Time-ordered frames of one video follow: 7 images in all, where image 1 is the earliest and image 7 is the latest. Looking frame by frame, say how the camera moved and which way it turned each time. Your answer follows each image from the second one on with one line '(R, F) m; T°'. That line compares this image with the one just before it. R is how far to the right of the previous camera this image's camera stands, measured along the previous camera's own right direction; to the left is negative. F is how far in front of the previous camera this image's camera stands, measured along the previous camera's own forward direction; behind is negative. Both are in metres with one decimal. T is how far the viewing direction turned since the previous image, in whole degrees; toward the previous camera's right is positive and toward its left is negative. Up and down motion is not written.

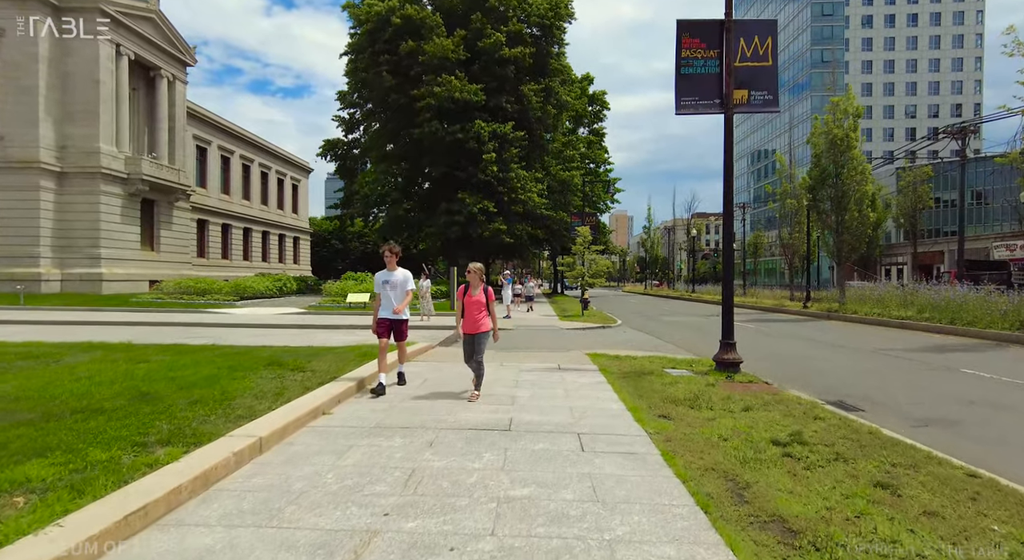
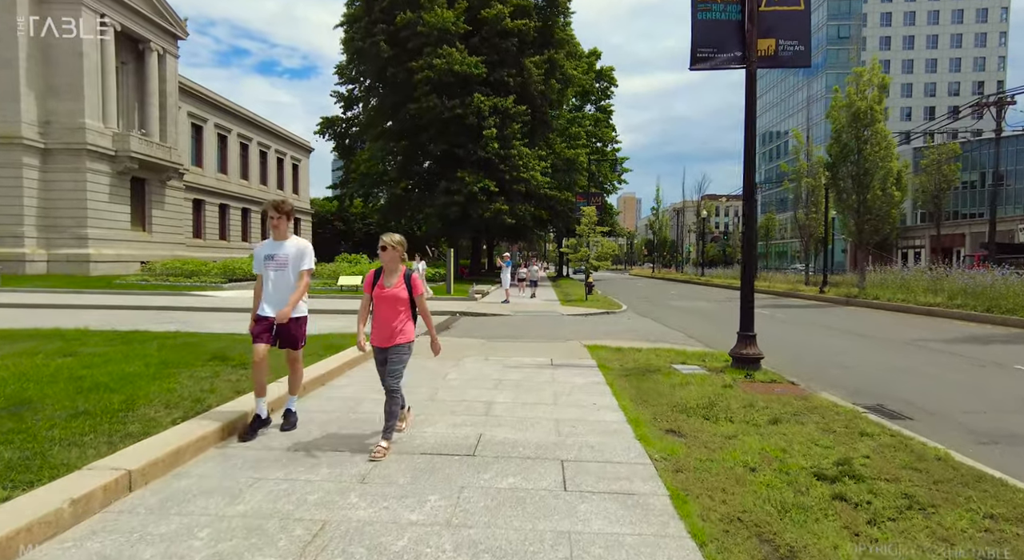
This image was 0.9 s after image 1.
(+0.3, +1.2) m; -1°
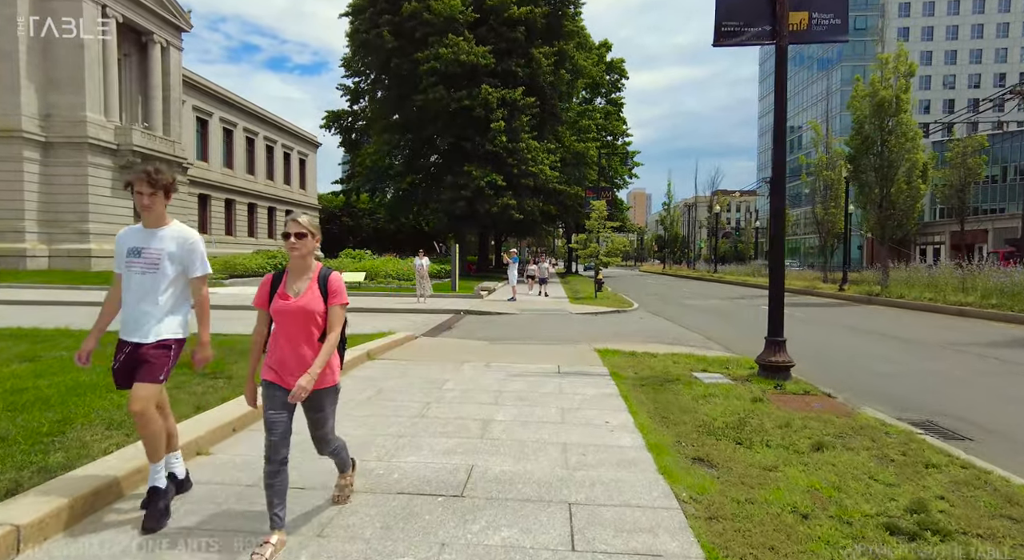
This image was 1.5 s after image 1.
(+0.1, +0.7) m; -1°
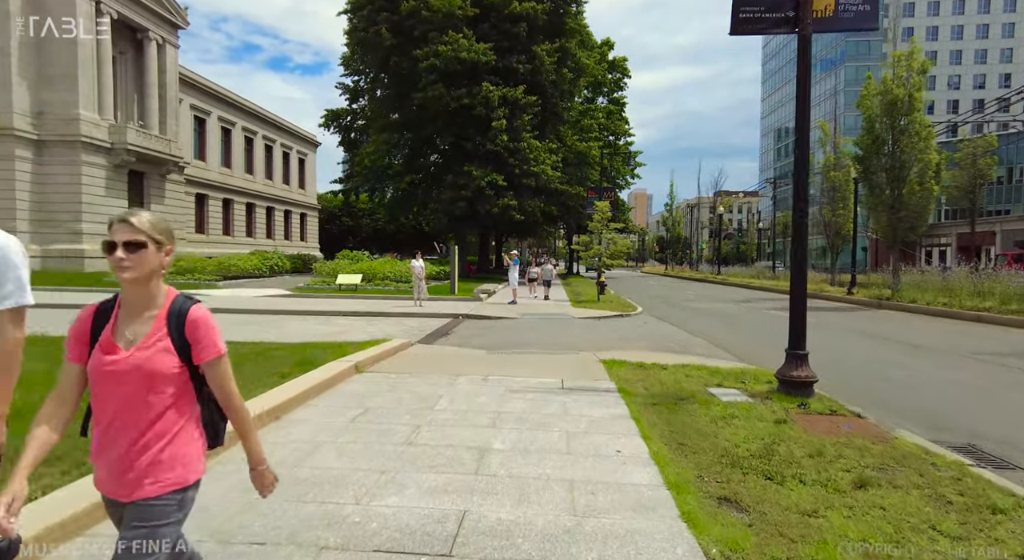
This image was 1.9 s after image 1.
(0.0, +0.5) m; 0°
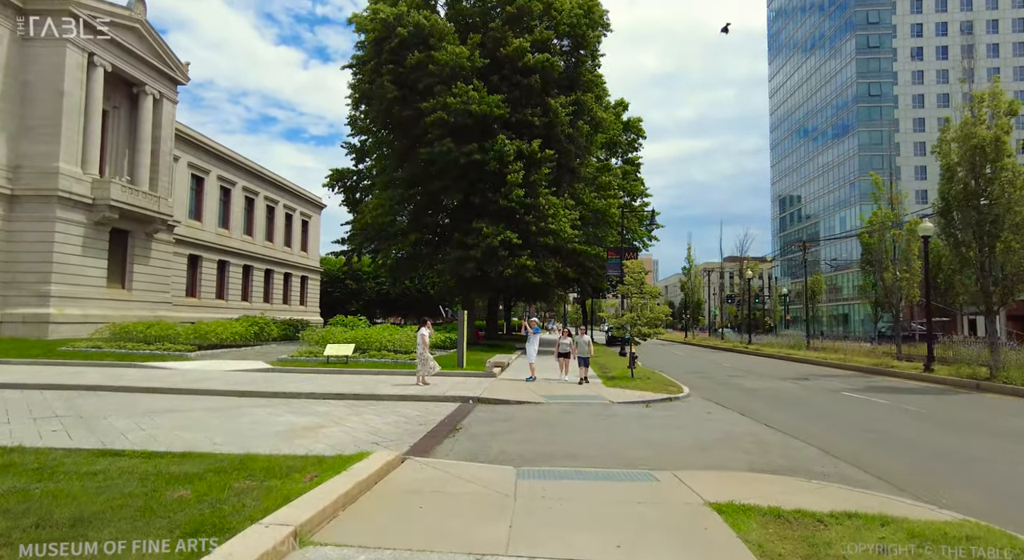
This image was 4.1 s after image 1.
(-0.4, +3.0) m; -1°
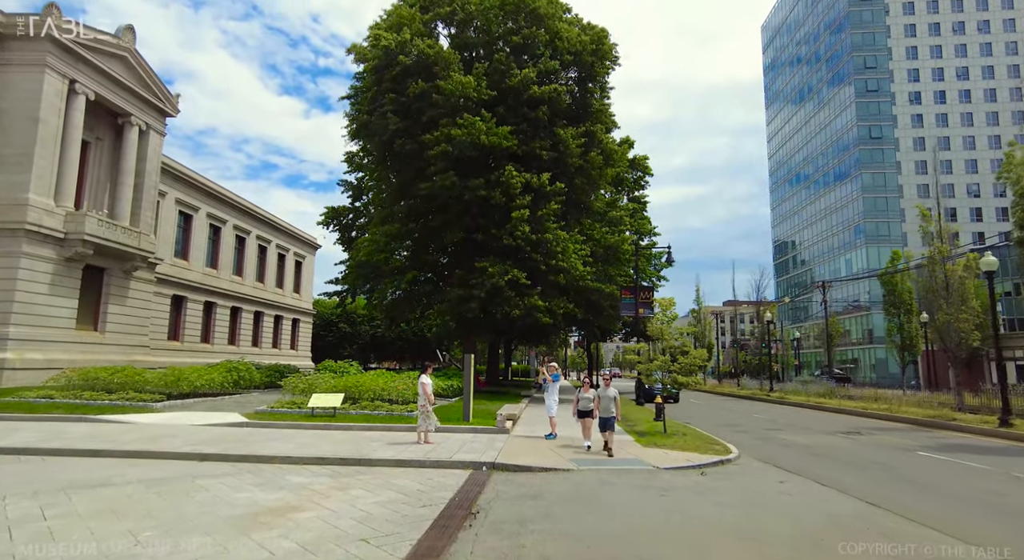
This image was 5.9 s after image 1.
(-0.5, +2.2) m; 0°
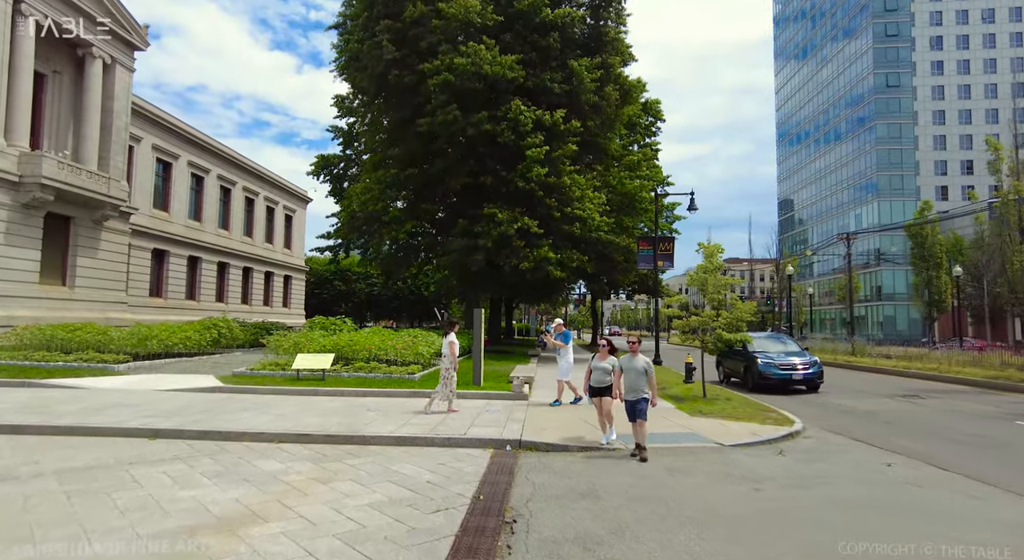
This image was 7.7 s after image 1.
(-0.5, +2.3) m; 0°
